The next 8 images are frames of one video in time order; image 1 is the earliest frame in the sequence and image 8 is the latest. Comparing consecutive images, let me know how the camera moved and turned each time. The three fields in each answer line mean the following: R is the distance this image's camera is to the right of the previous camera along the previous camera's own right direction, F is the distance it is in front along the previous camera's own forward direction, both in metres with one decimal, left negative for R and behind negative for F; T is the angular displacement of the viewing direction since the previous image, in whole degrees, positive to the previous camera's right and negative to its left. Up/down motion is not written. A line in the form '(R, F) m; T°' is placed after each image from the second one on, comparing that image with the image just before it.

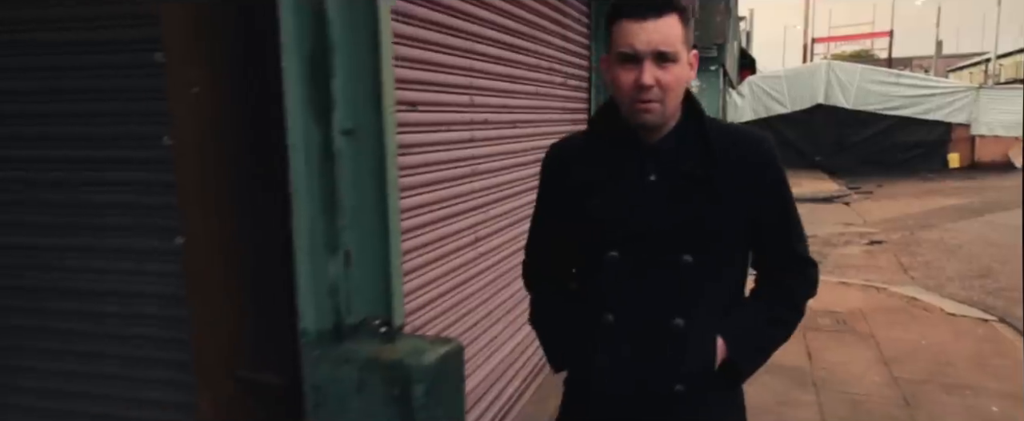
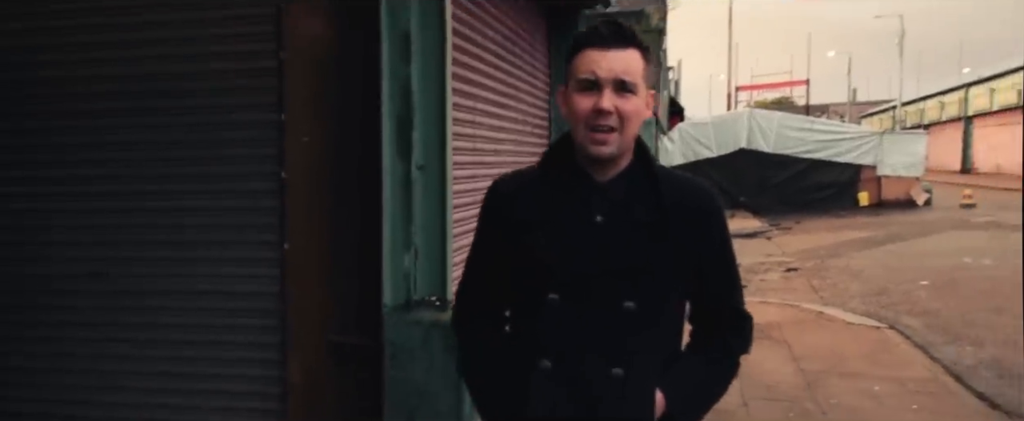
(-0.3, -0.9) m; +5°
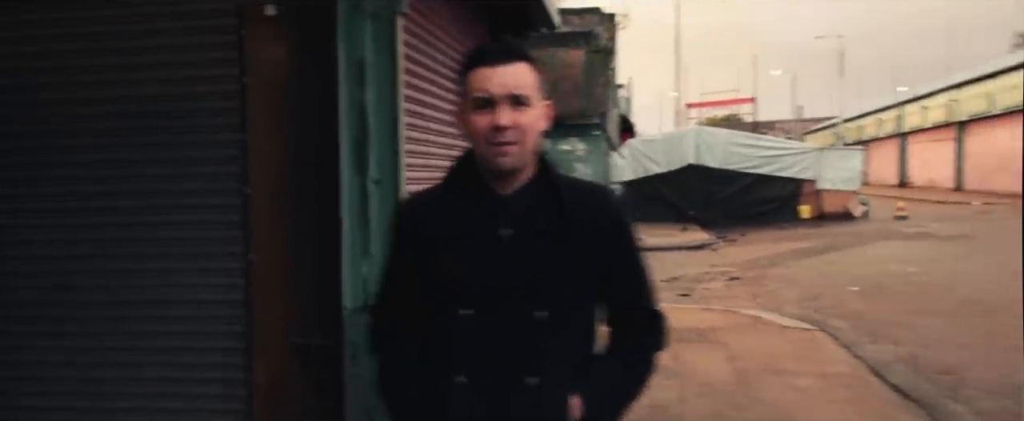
(0.0, -0.3) m; +4°
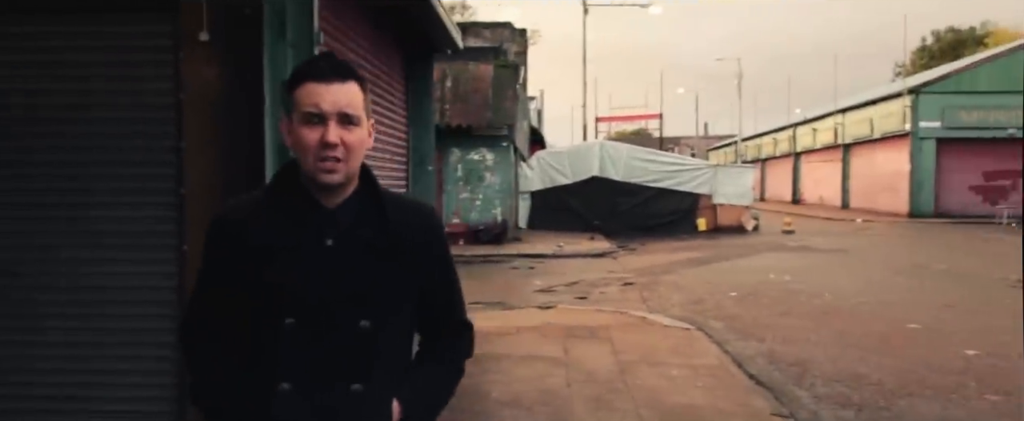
(+0.1, -0.5) m; +7°
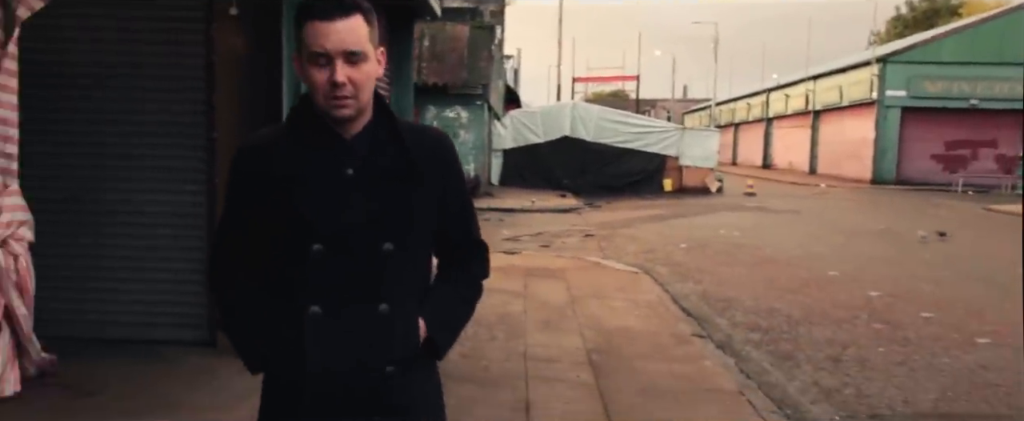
(+0.1, -0.9) m; +2°
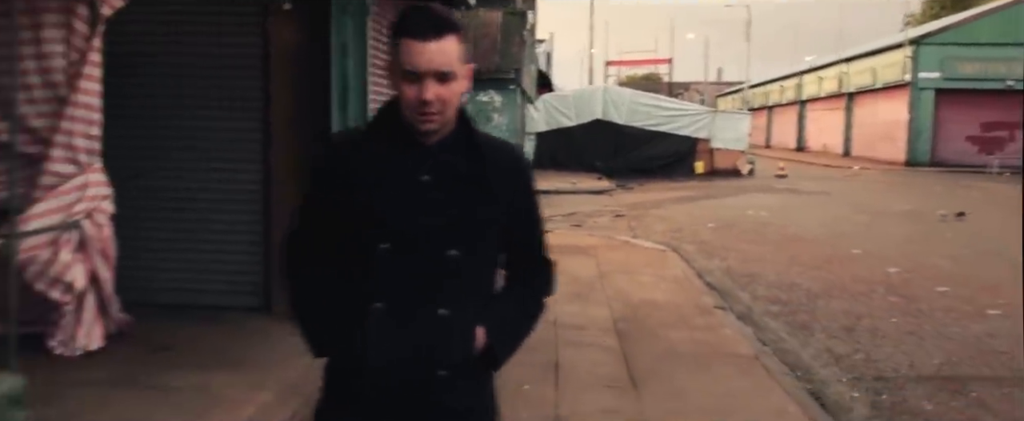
(0.0, -0.4) m; -3°
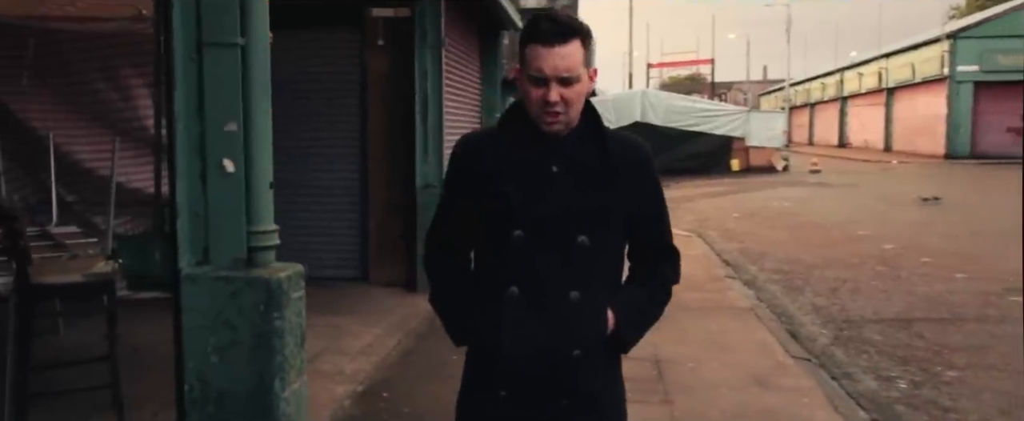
(0.0, -1.5) m; -4°
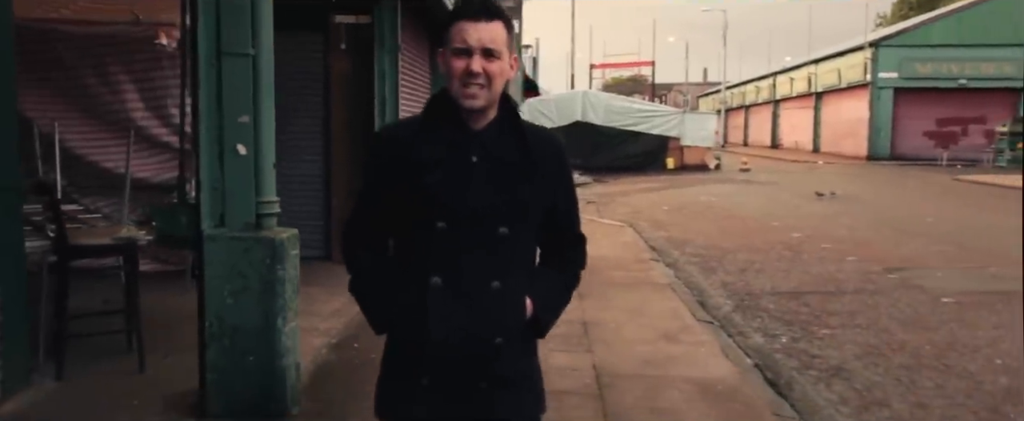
(0.0, -0.8) m; +5°
